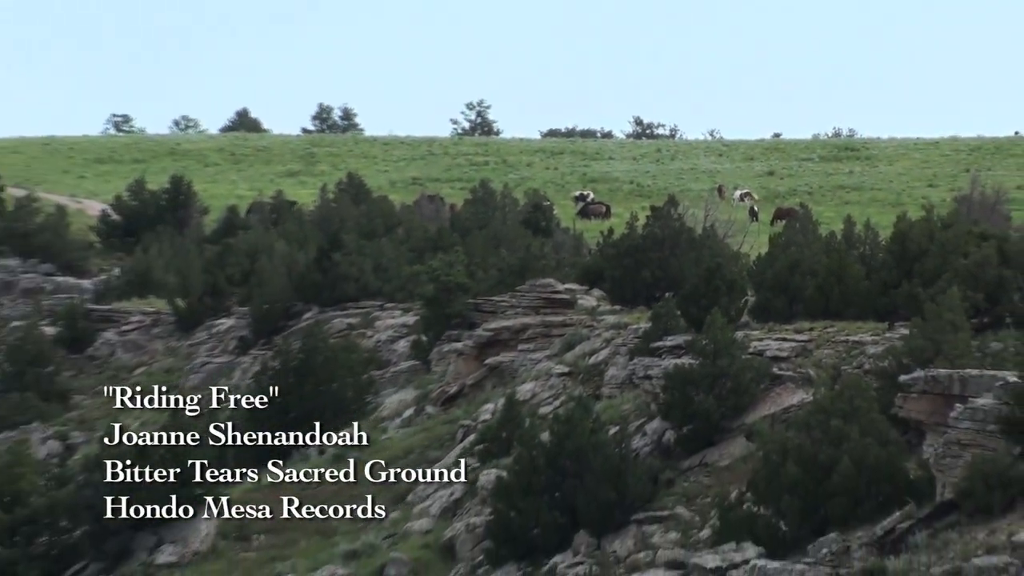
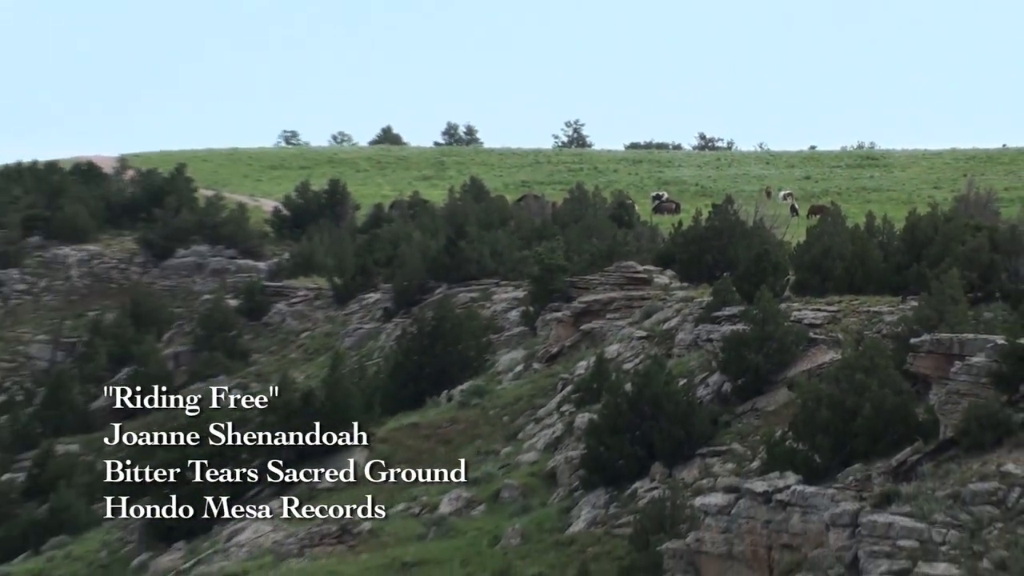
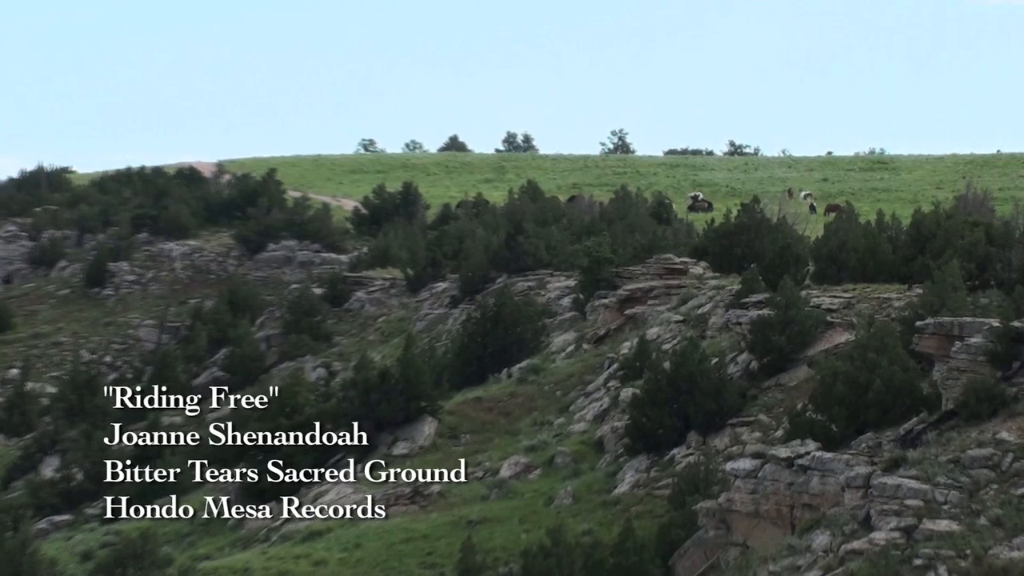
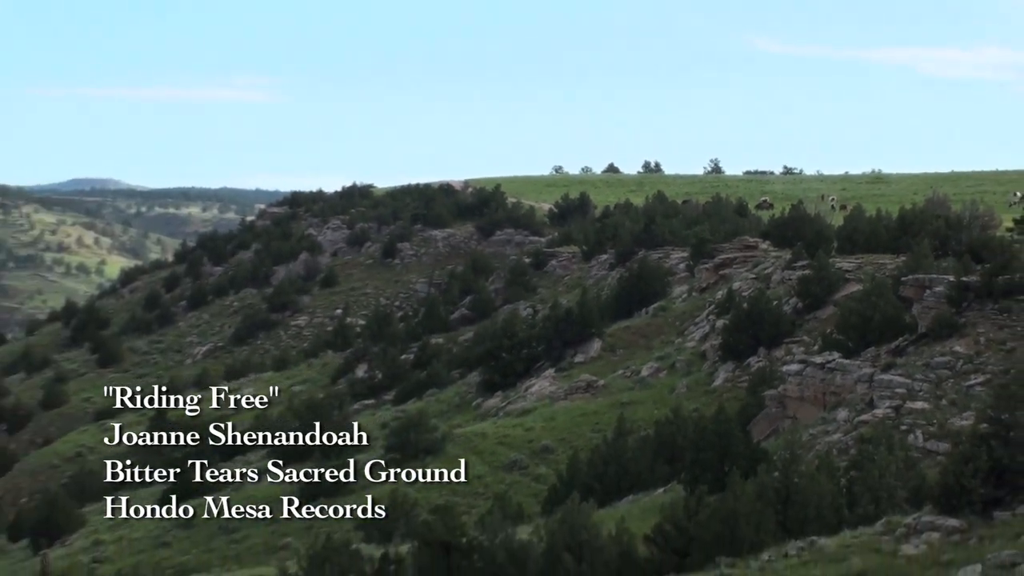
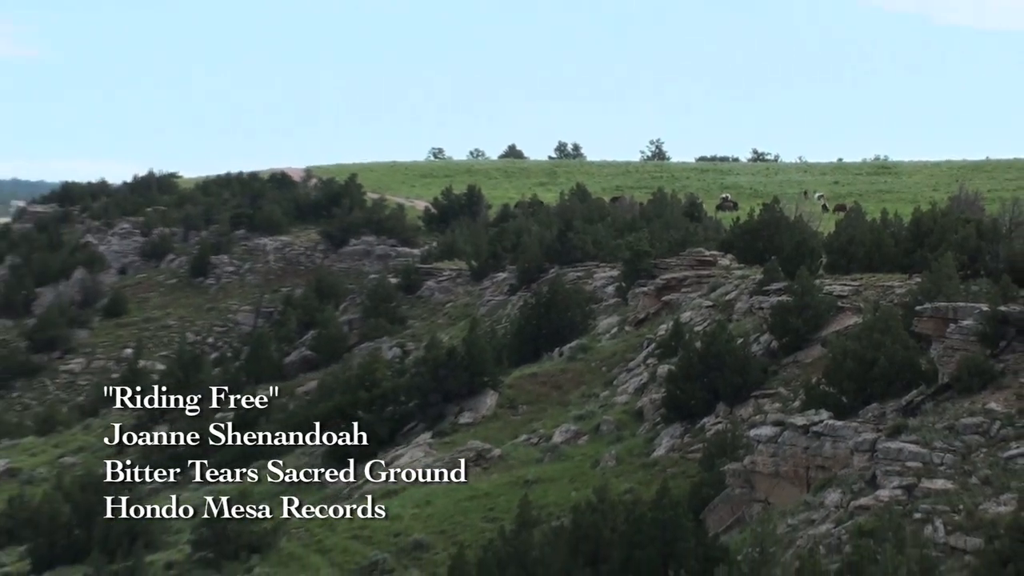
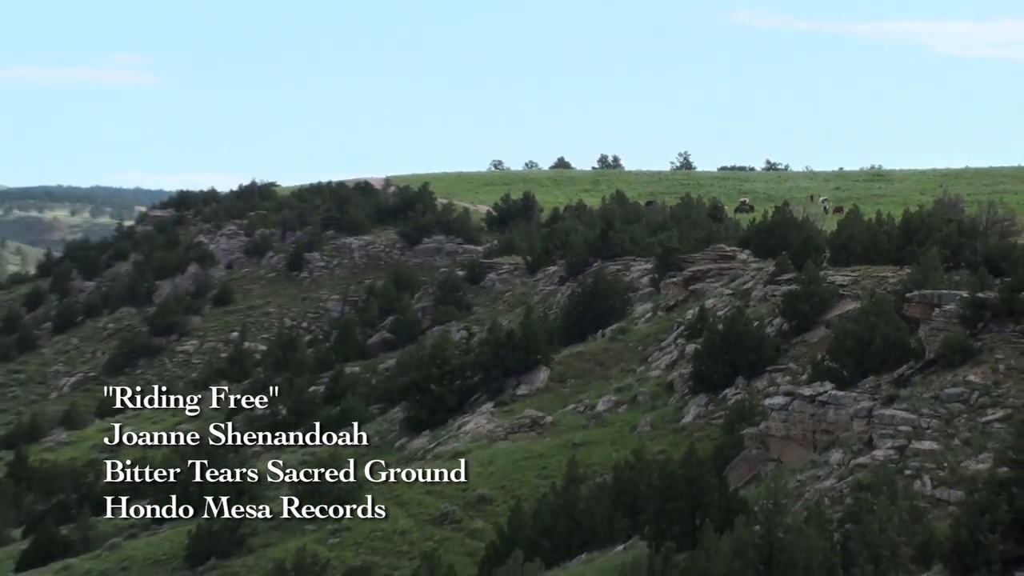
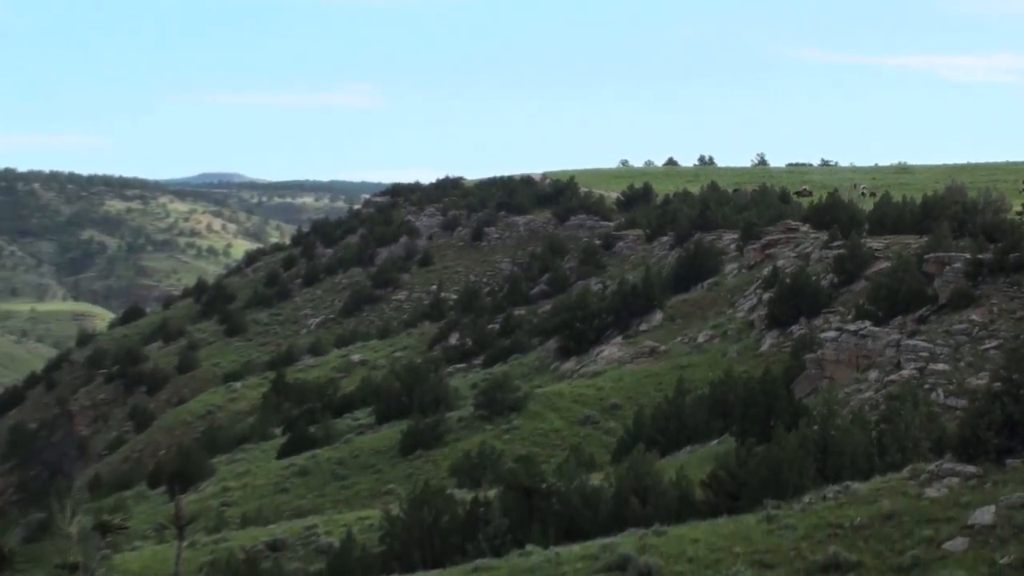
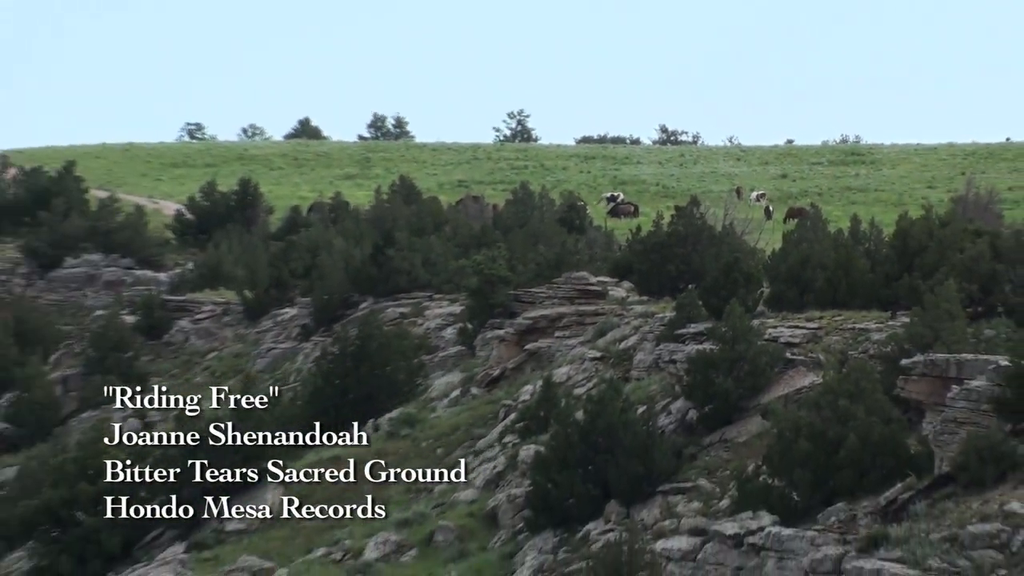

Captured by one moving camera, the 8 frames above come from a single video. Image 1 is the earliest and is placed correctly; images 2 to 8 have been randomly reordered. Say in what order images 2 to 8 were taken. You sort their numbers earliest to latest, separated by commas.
8, 2, 3, 5, 6, 4, 7
